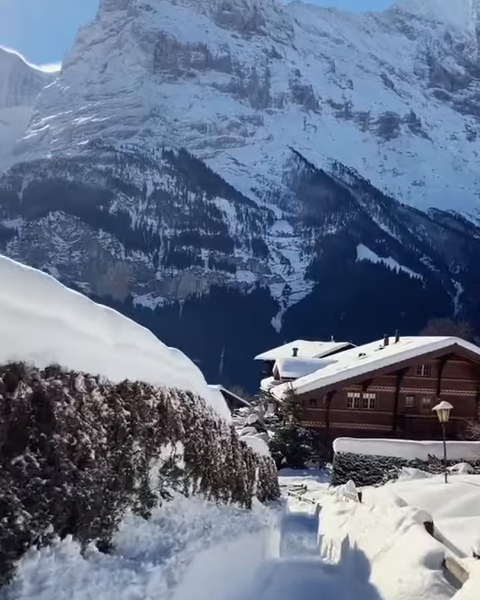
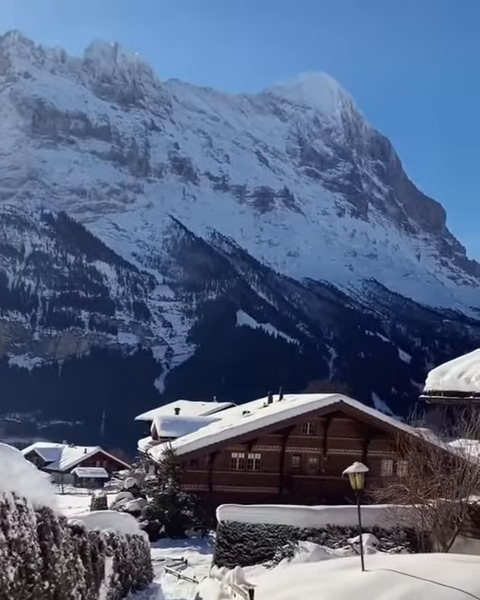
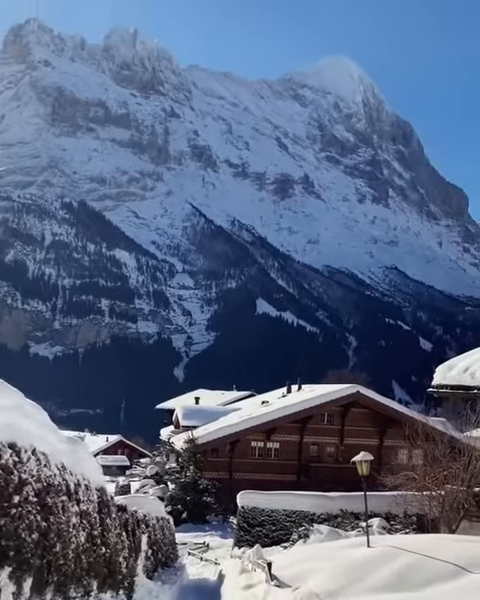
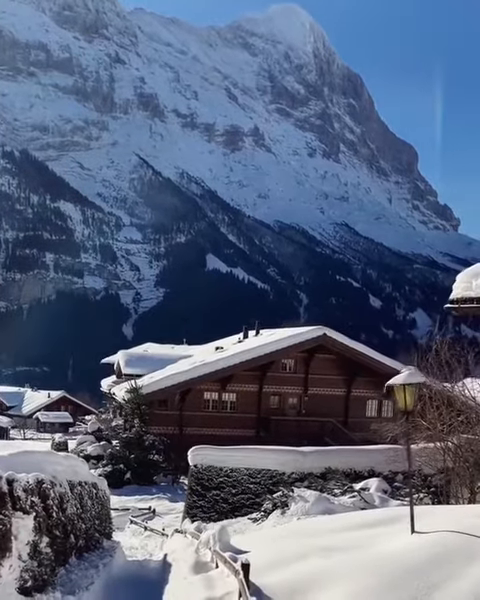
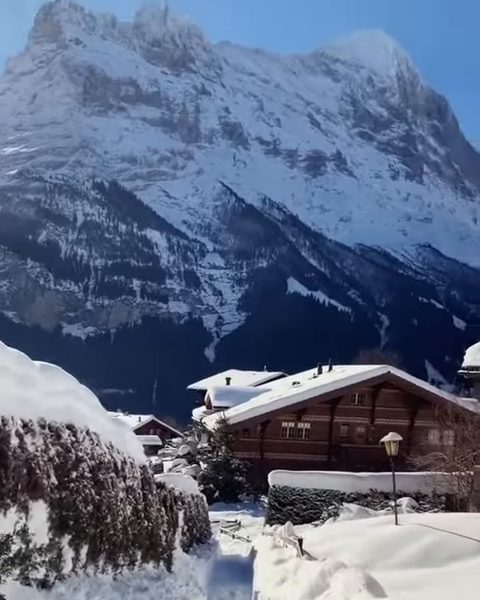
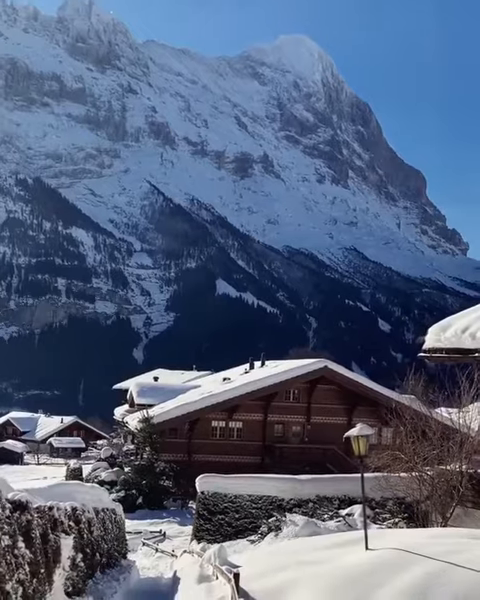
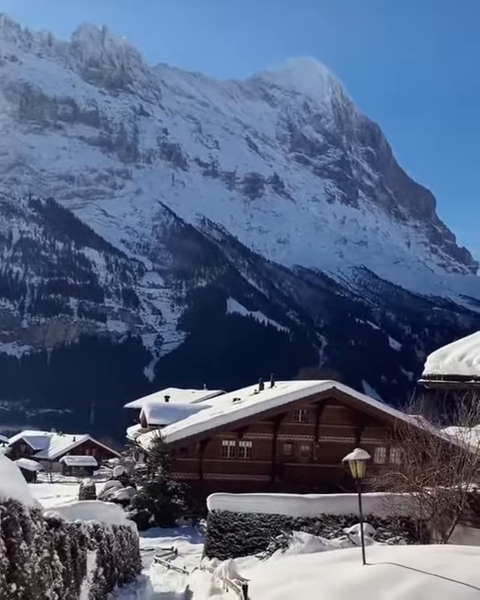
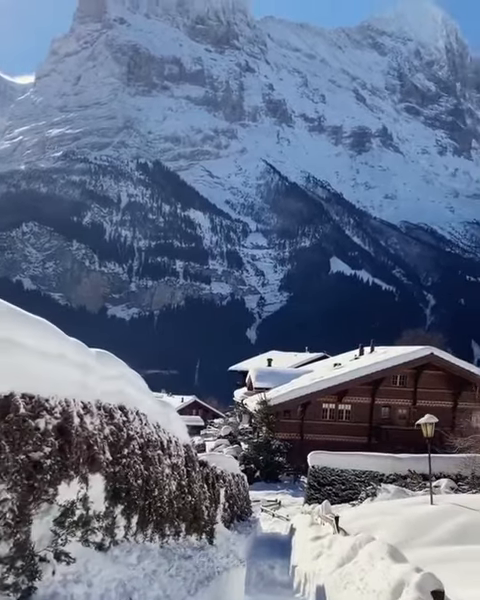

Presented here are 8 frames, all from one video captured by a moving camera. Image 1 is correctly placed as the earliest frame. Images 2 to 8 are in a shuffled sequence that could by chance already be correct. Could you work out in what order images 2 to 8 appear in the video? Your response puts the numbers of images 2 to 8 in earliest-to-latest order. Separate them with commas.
8, 5, 3, 2, 7, 6, 4
